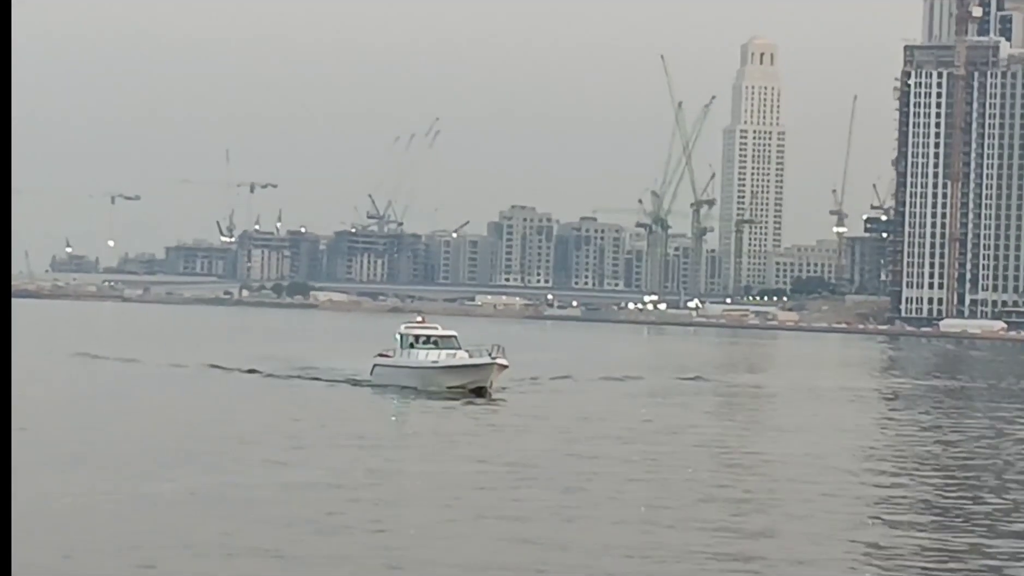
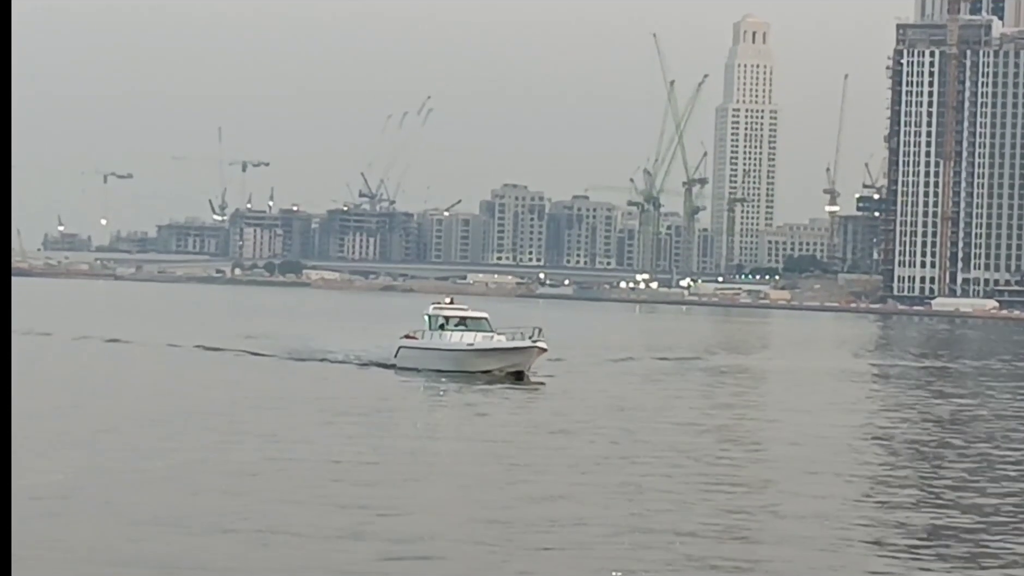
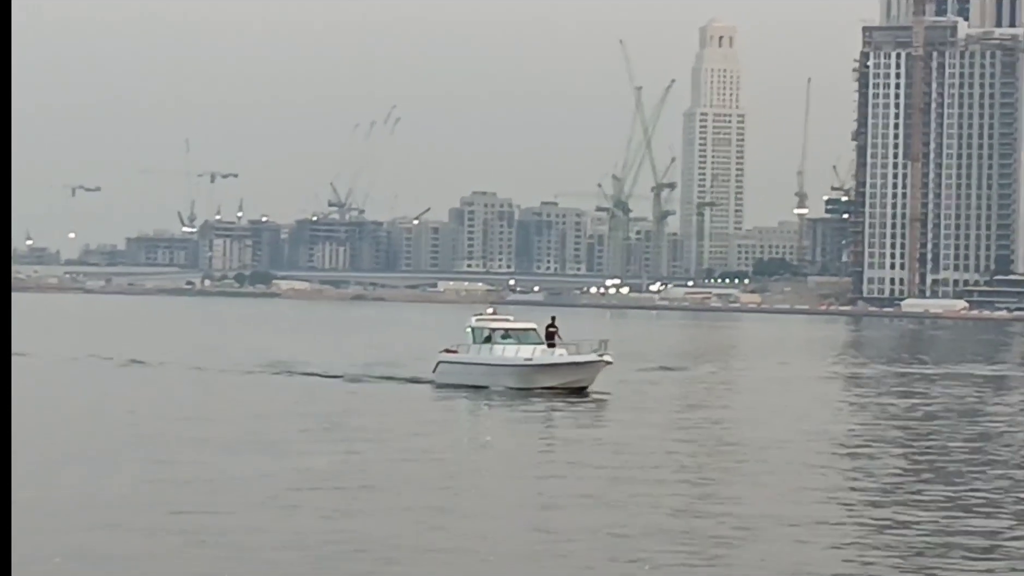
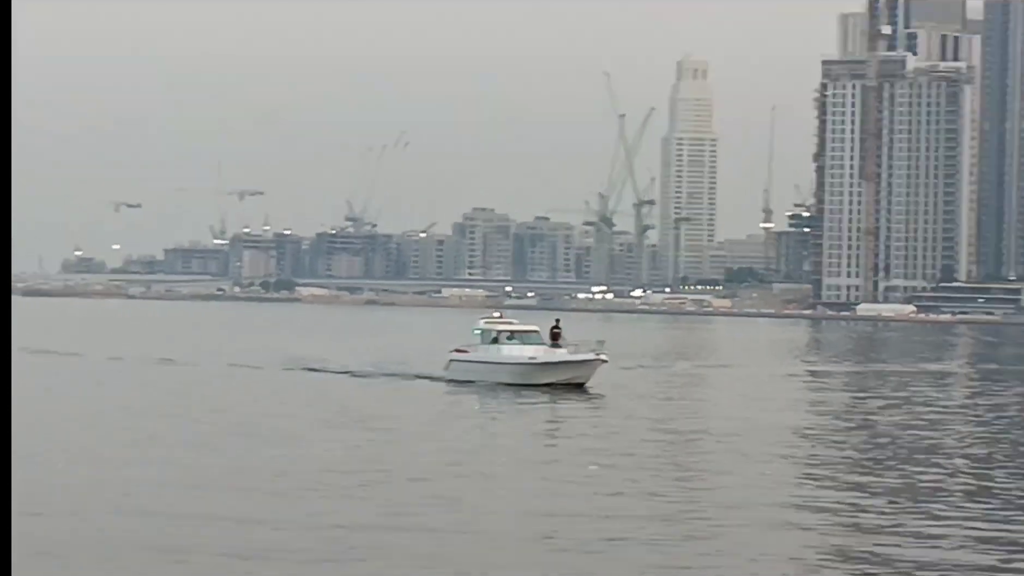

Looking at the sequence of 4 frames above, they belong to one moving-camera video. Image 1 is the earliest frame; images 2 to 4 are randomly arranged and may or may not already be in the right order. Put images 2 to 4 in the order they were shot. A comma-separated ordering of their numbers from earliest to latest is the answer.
2, 3, 4
